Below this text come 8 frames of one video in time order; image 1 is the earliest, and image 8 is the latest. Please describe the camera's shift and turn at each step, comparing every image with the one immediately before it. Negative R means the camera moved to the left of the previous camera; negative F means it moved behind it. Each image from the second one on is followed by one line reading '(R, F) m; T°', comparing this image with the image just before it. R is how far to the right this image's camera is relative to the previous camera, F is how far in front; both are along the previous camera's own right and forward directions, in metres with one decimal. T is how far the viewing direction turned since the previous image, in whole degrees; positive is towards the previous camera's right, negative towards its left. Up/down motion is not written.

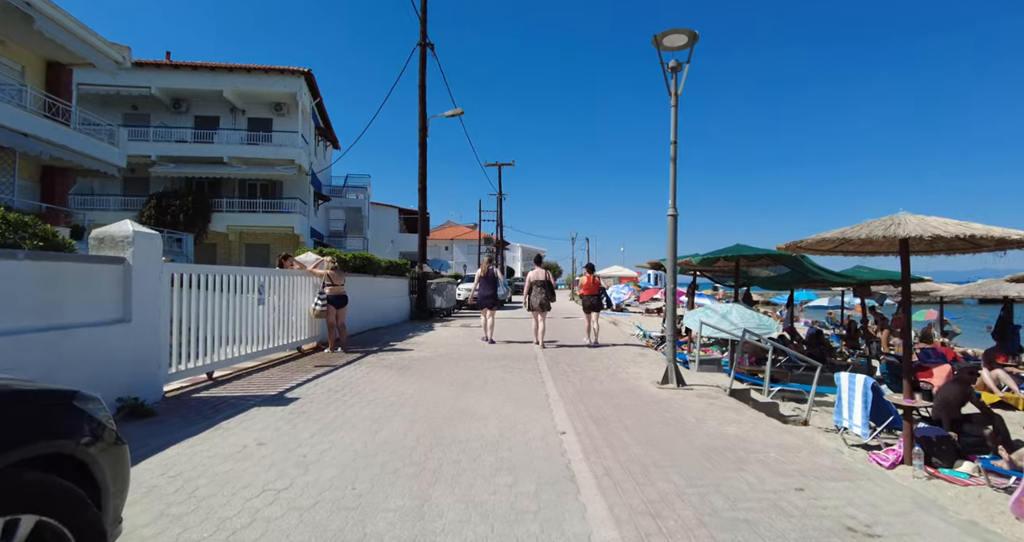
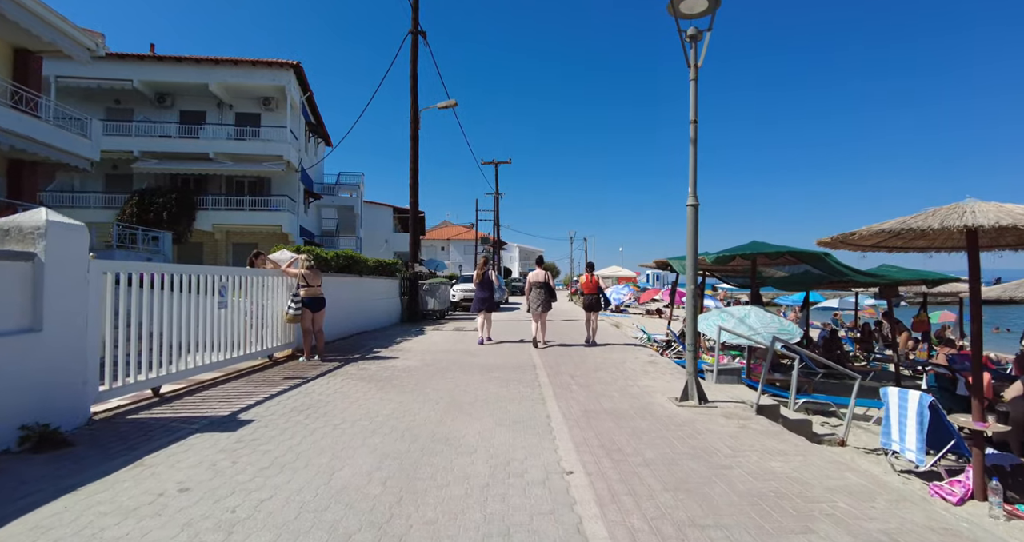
(0.0, +0.9) m; 0°
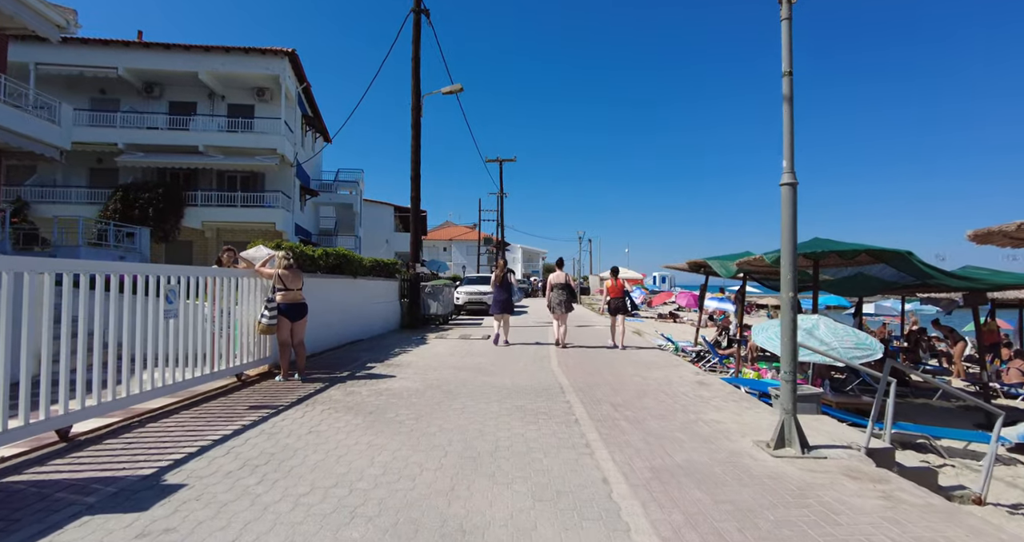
(-0.3, +1.4) m; 0°
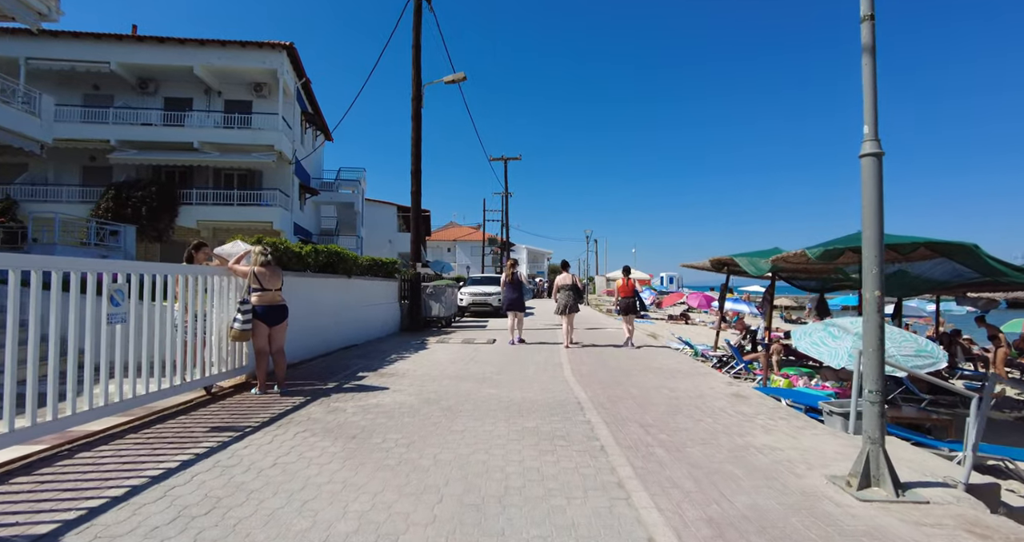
(-0.1, +0.8) m; -1°
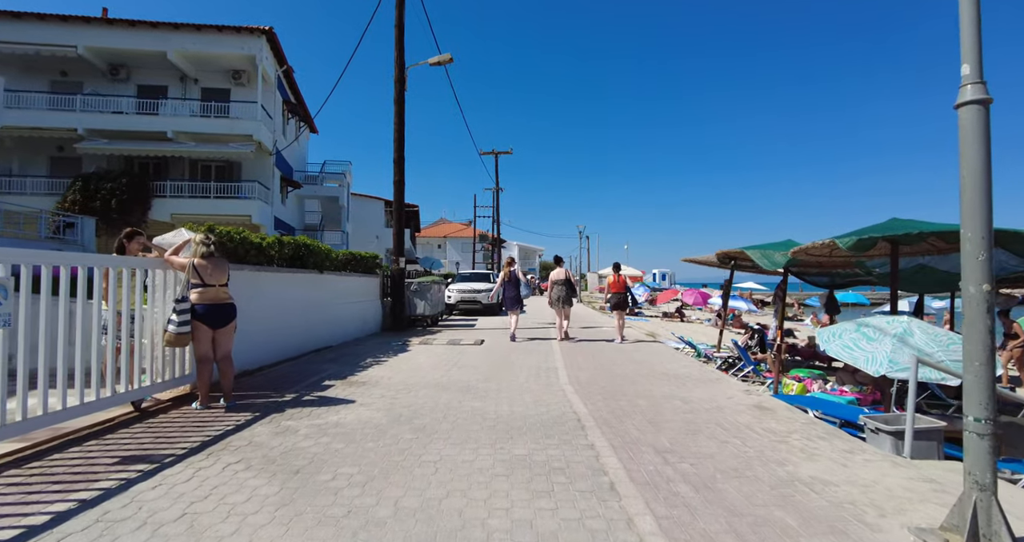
(0.0, +0.9) m; +1°
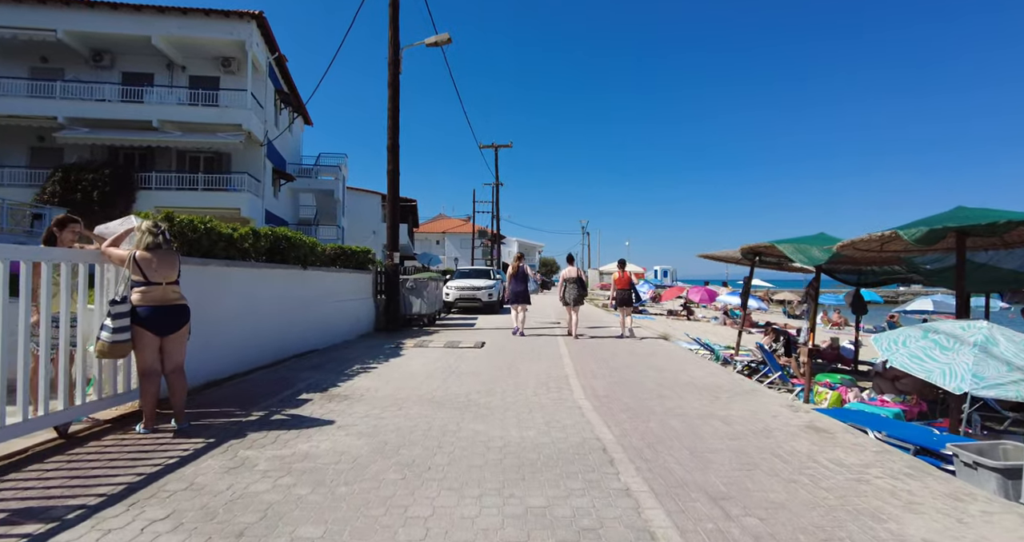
(-0.1, +0.9) m; 0°
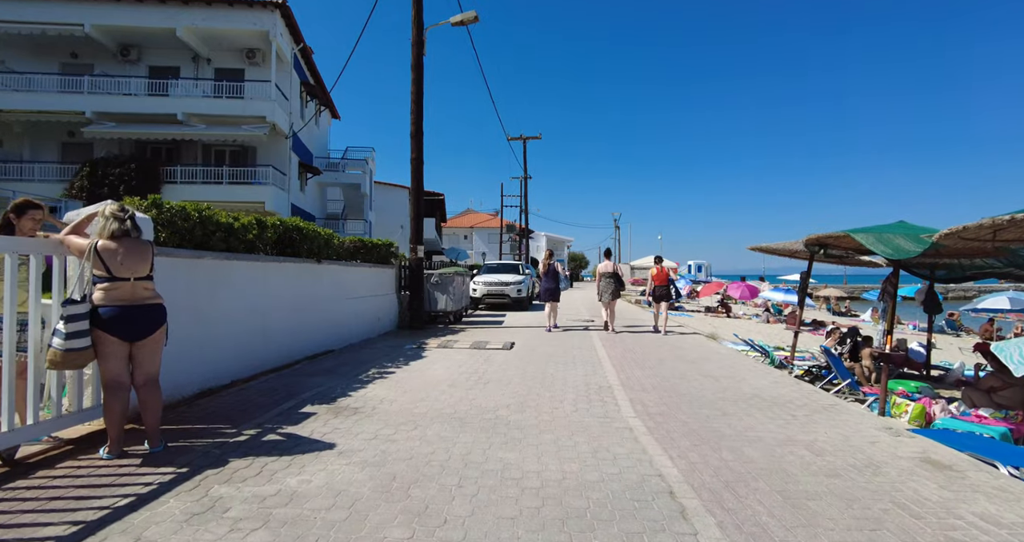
(-0.1, +0.8) m; -3°
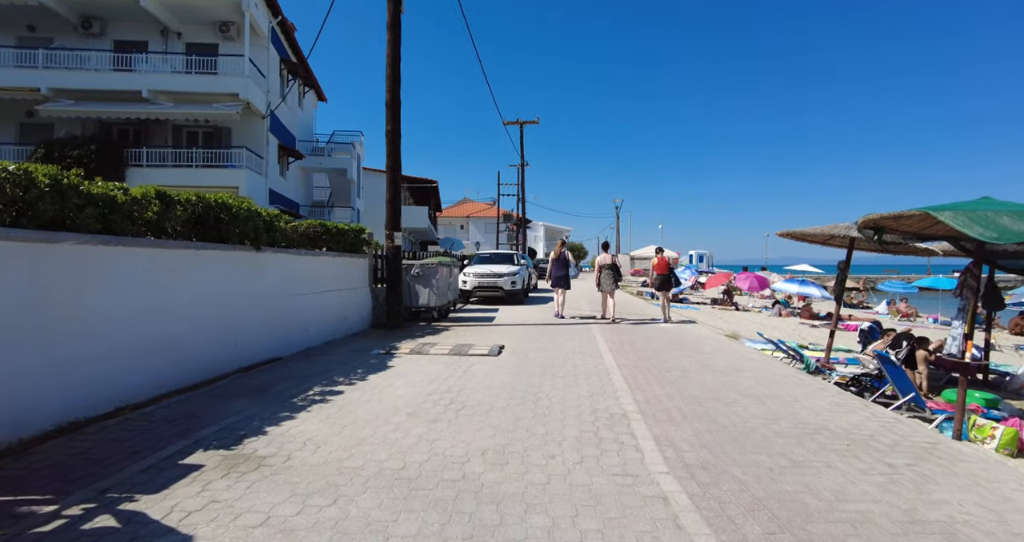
(+0.2, +1.4) m; 0°
